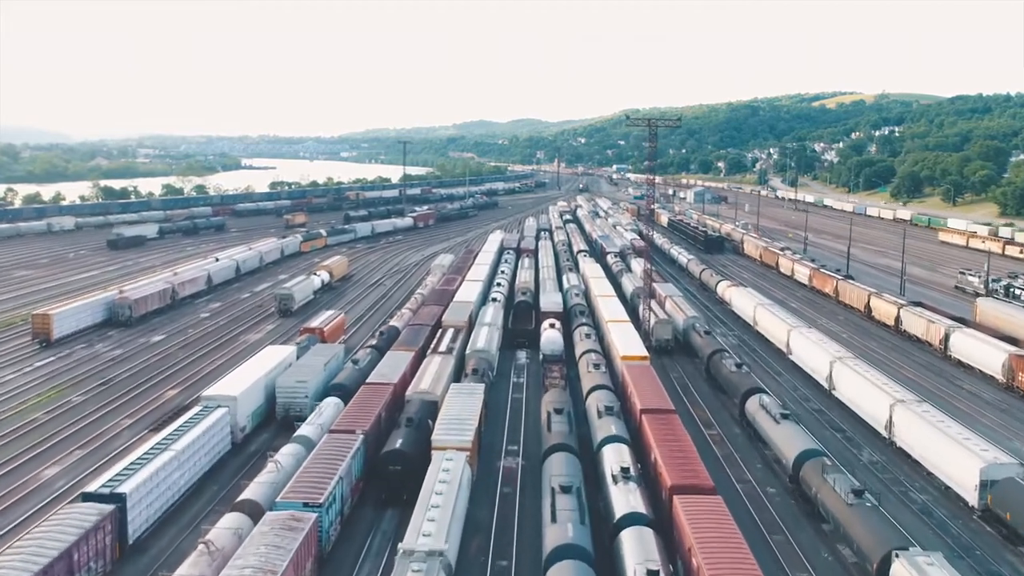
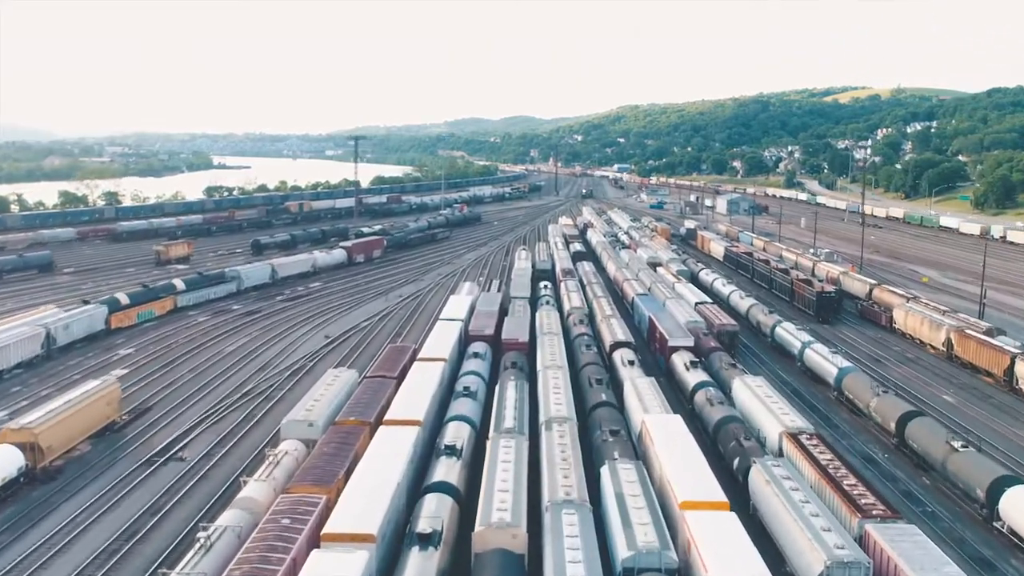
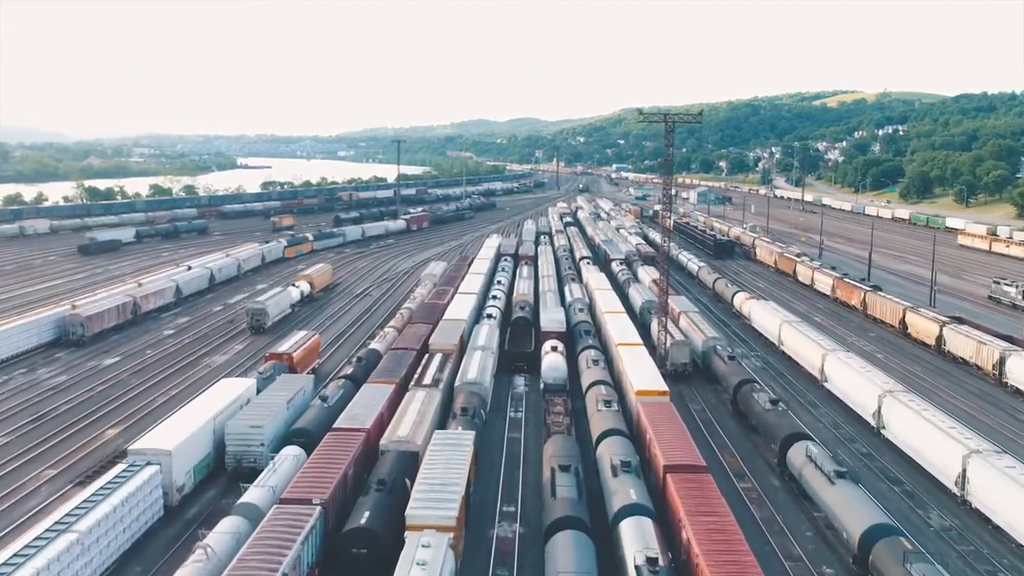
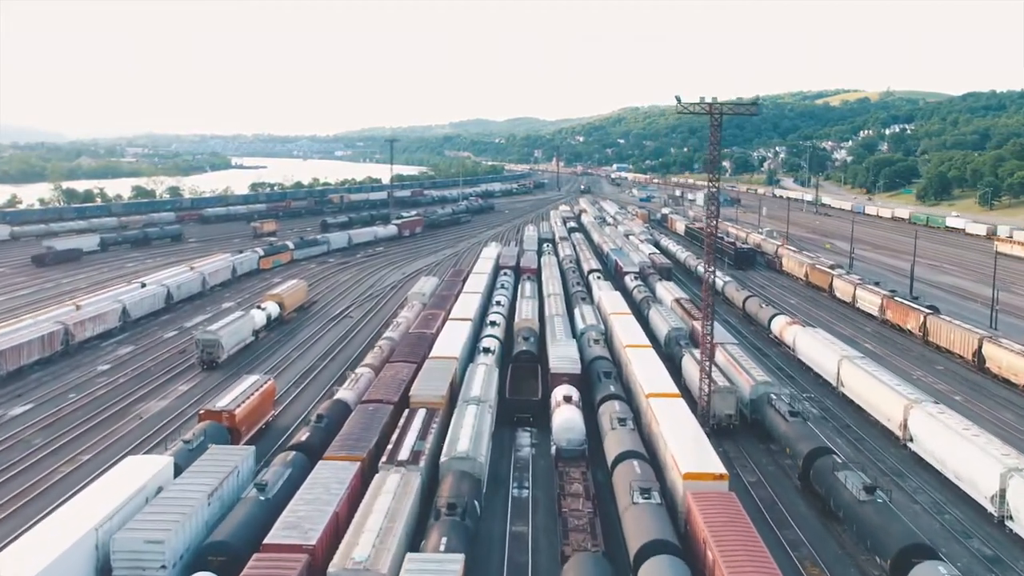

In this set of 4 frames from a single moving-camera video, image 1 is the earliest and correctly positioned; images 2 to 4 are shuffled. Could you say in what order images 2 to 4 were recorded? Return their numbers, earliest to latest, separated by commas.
3, 4, 2
